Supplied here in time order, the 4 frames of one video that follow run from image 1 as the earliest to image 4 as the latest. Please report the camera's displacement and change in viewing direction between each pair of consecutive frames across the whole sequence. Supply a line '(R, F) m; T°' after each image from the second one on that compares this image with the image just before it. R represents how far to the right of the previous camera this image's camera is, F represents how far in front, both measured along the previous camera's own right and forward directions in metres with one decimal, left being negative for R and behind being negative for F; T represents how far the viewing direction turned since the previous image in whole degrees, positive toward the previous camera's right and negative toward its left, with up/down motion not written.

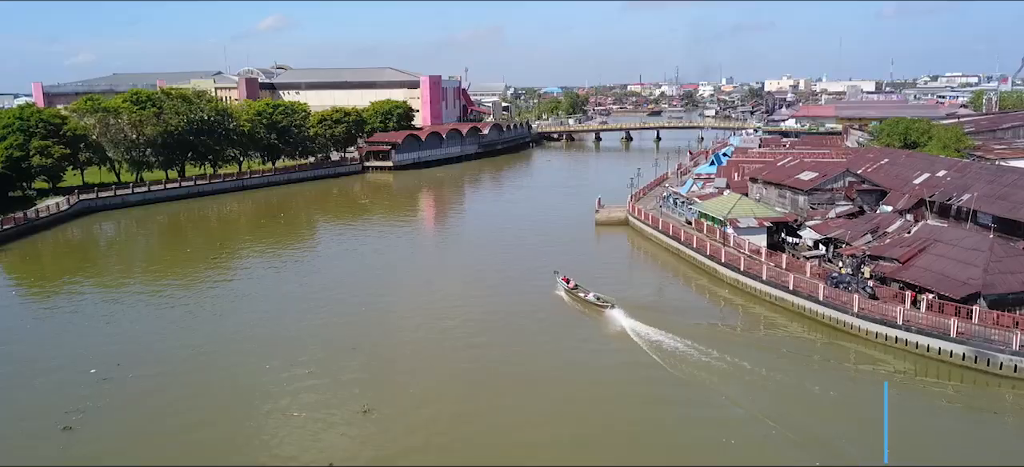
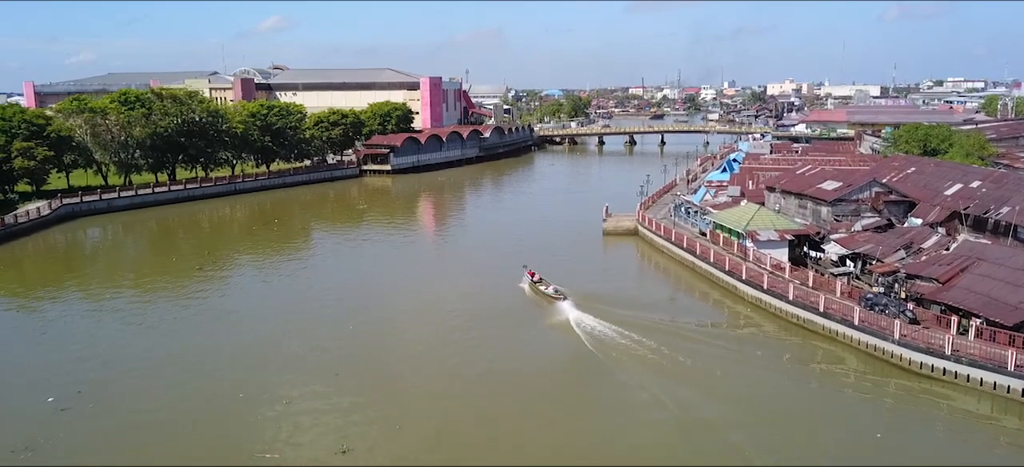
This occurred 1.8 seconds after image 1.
(-0.1, +0.7) m; 0°
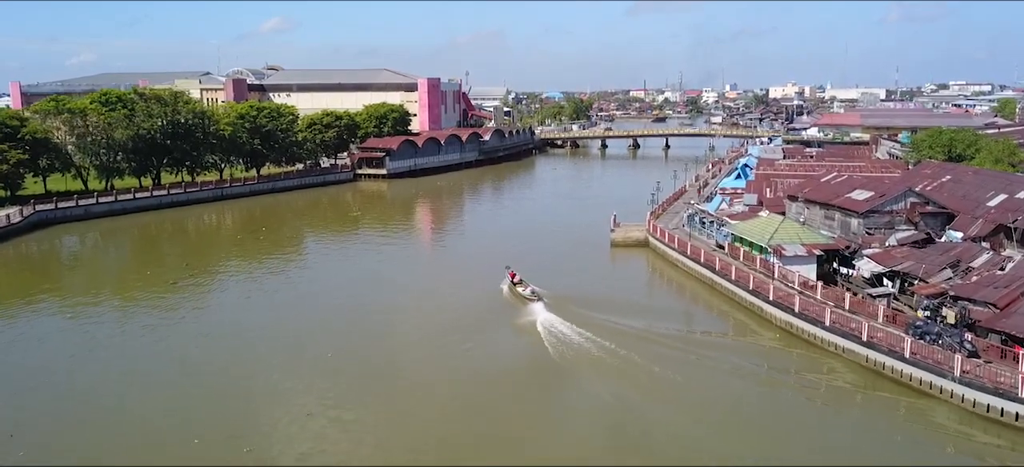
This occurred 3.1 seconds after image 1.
(0.0, +0.9) m; 0°
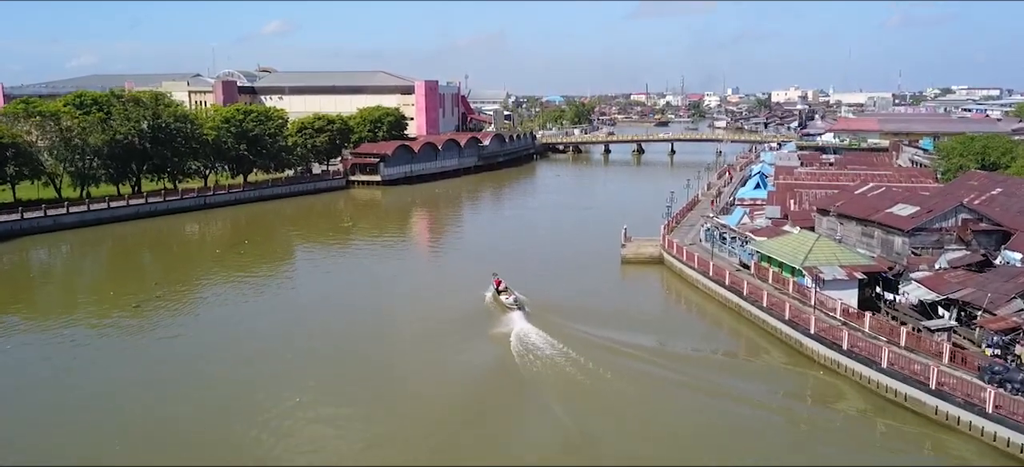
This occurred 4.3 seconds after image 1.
(0.0, +1.1) m; 0°
